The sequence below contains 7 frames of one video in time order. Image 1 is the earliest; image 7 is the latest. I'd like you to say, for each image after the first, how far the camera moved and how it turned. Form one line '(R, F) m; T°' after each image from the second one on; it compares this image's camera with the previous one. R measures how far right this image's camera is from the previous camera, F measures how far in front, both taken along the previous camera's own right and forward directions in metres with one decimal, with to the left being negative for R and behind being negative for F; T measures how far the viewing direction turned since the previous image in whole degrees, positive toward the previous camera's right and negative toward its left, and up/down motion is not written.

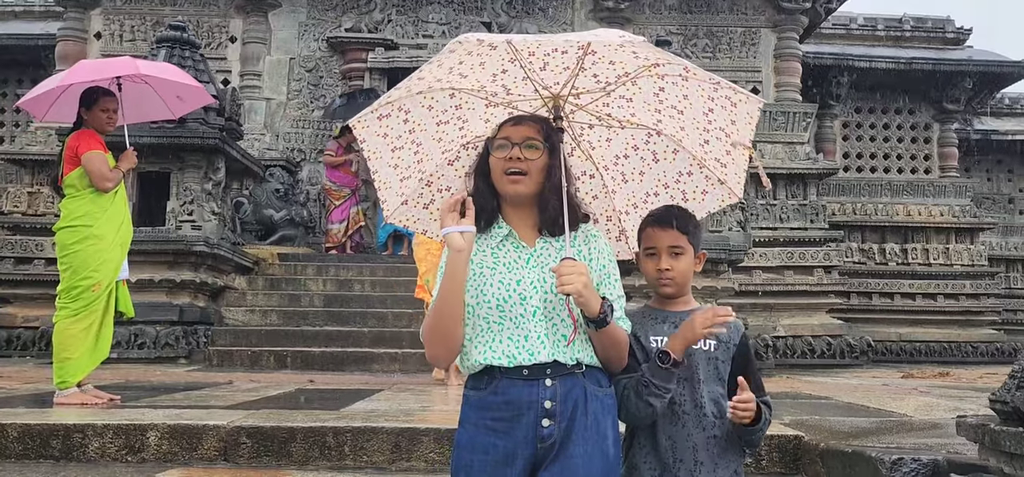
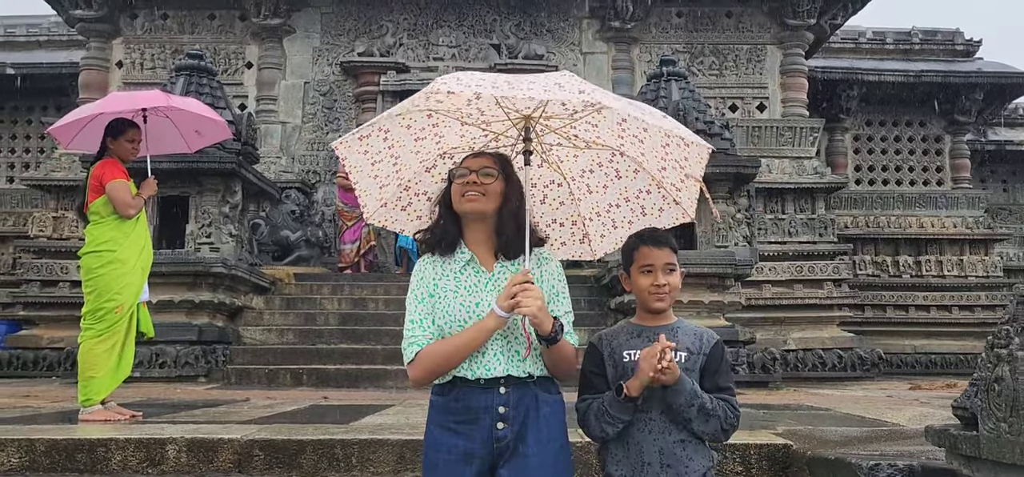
(+0.1, -0.1) m; -1°
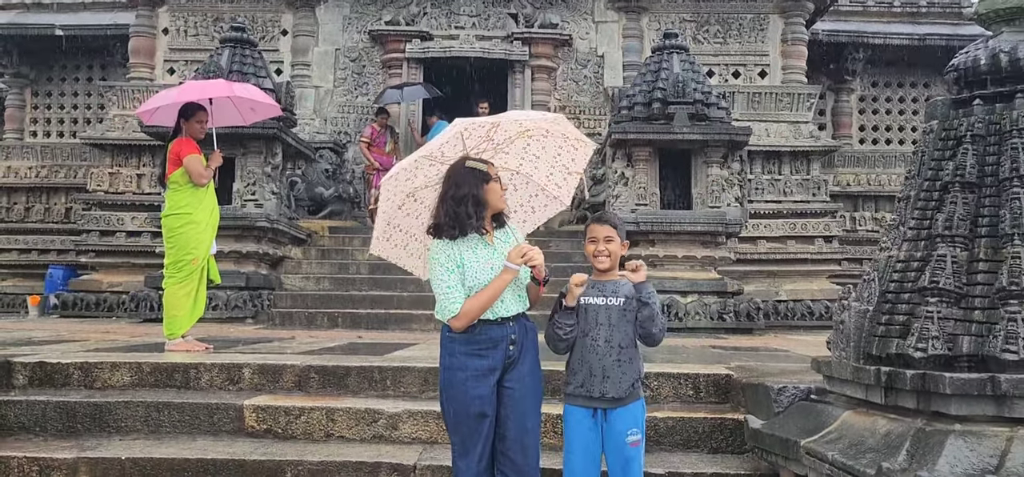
(+0.1, -0.7) m; -2°
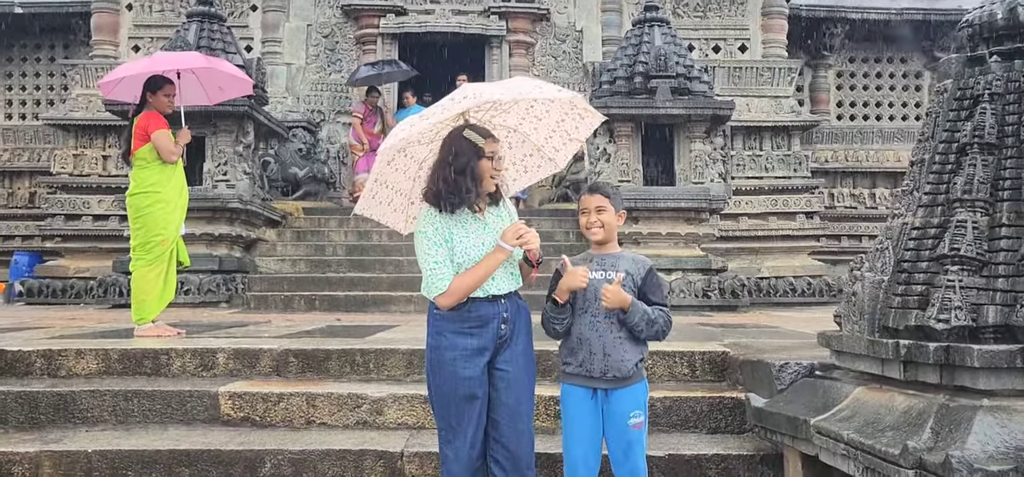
(0.0, +0.2) m; +2°
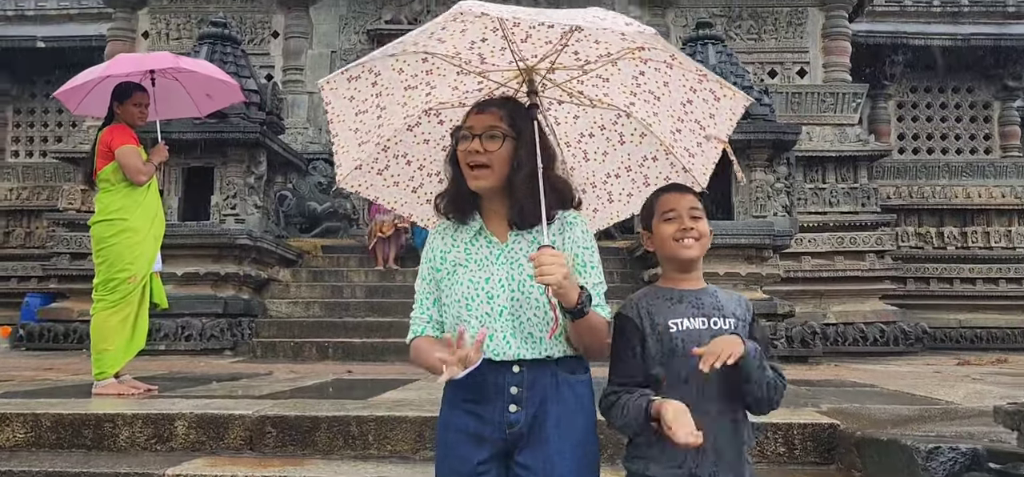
(0.0, +0.8) m; -2°
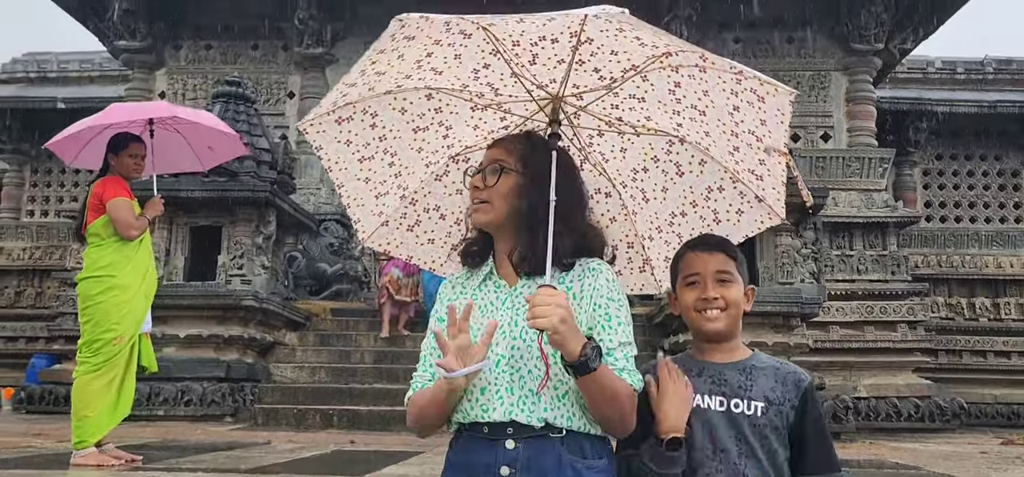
(0.0, +0.2) m; -1°
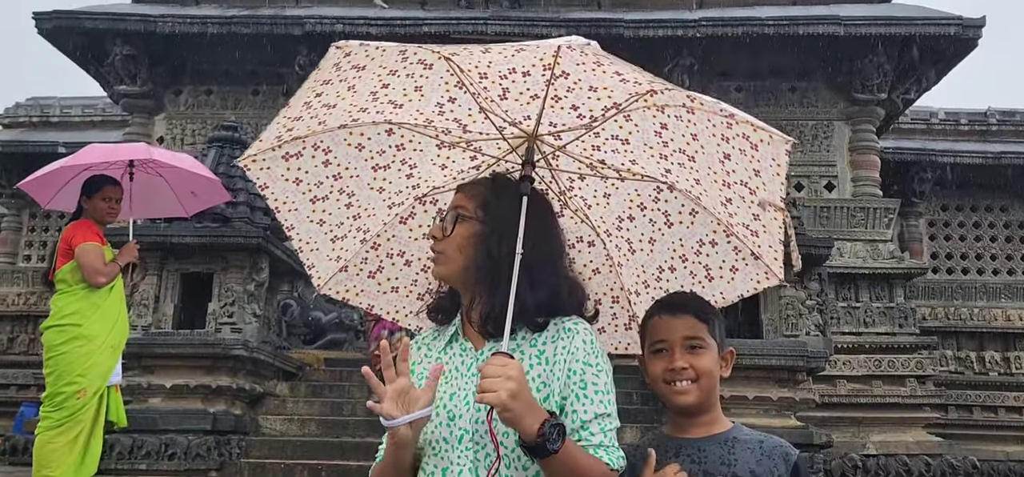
(0.0, +0.1) m; 0°
